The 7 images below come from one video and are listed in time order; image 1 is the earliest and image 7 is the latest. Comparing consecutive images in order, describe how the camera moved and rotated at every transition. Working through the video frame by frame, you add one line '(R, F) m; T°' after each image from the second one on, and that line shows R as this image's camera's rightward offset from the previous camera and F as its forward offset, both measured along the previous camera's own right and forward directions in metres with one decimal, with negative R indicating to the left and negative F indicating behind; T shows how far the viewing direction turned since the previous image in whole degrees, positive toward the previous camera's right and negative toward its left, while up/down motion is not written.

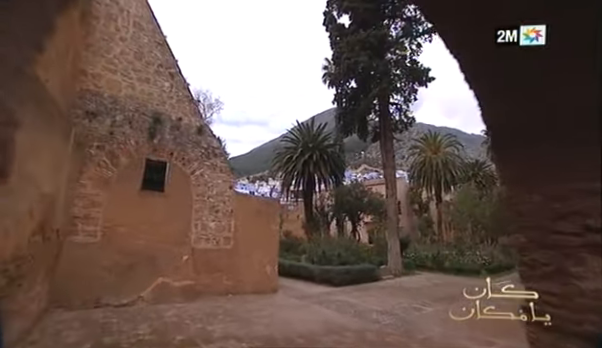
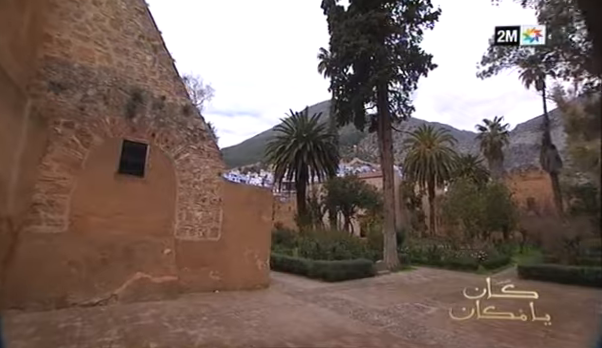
(-0.1, +0.5) m; +1°
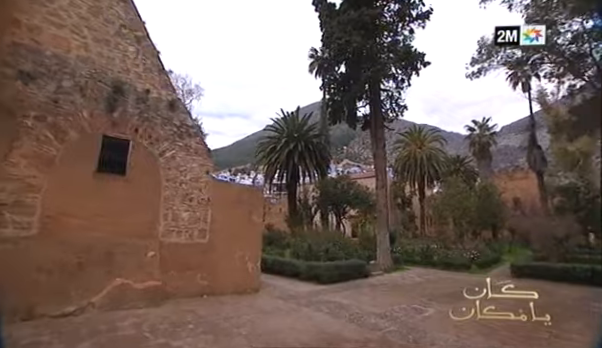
(0.0, +0.2) m; +2°
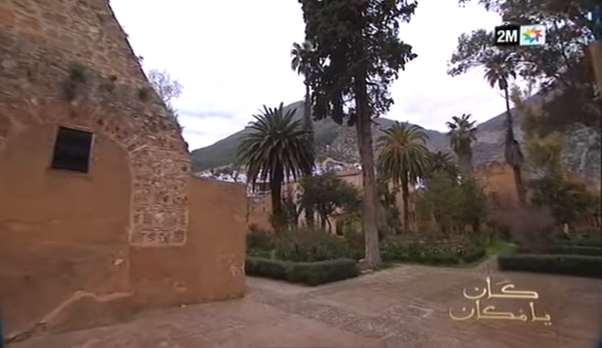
(-0.1, +0.4) m; +3°
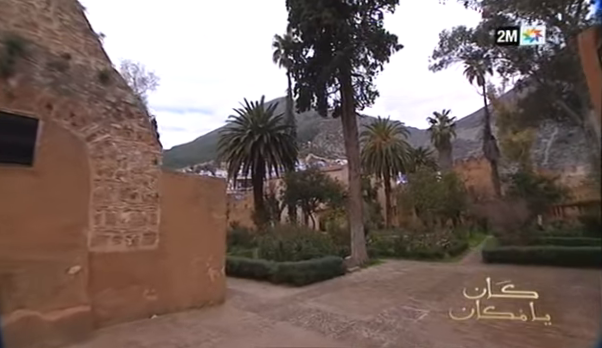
(0.0, +0.4) m; +3°
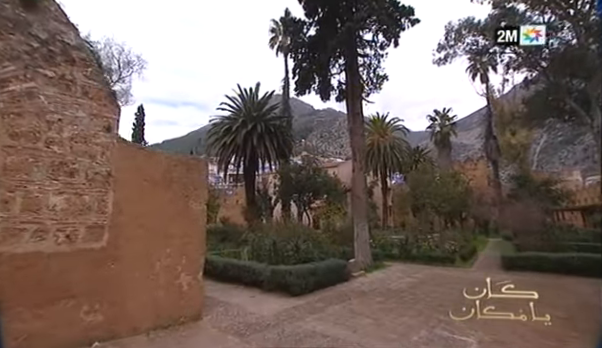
(-0.1, +1.2) m; +1°
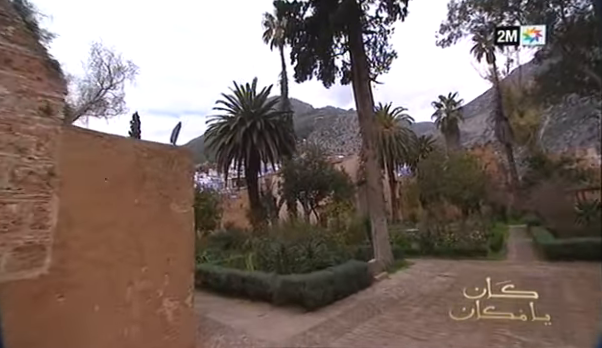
(-0.1, +0.9) m; -1°
